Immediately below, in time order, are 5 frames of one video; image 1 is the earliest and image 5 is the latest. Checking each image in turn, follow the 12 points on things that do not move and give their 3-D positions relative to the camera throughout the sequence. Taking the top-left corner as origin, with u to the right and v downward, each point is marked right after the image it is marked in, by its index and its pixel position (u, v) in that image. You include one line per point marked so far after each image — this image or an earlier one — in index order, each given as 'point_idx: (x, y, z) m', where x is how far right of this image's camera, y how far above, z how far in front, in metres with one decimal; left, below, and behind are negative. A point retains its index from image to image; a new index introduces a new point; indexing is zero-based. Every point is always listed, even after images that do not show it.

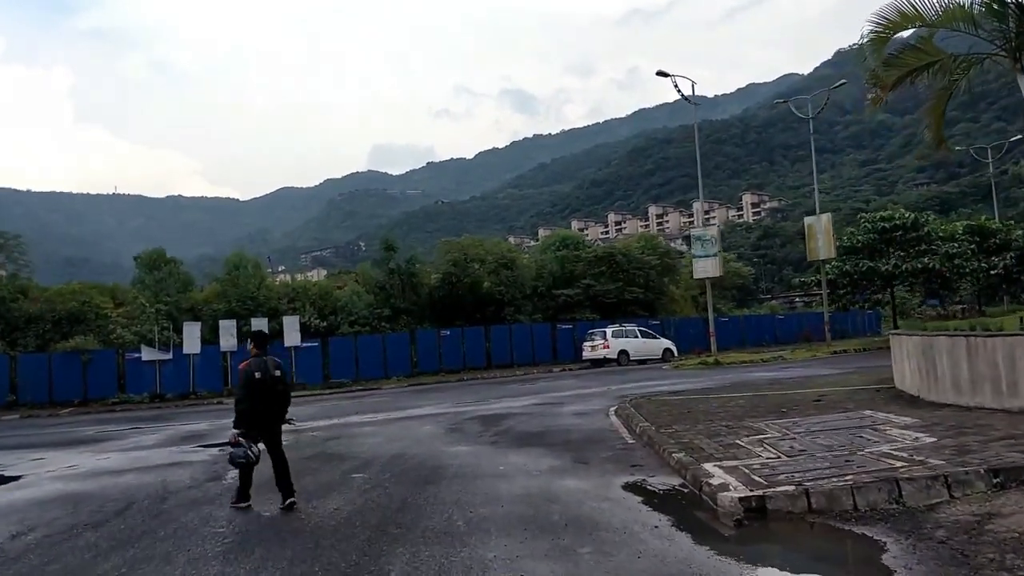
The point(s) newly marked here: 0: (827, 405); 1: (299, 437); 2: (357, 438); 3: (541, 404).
0: (+4.7, -1.7, +12.9) m
1: (-3.8, -2.7, +15.5) m
2: (-2.5, -2.5, +14.5) m
3: (+0.6, -2.5, +18.8) m
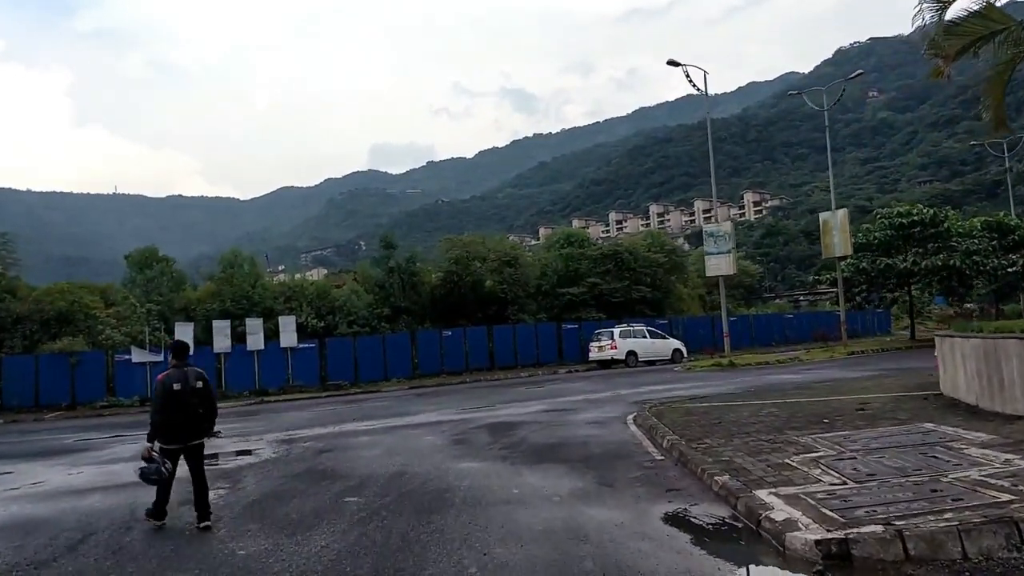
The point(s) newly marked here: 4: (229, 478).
0: (+4.9, -1.7, +11.6) m
1: (-3.6, -2.6, +14.2) m
2: (-2.4, -2.5, +13.2) m
3: (+0.8, -2.5, +17.6) m
4: (-3.7, -2.5, +11.1) m
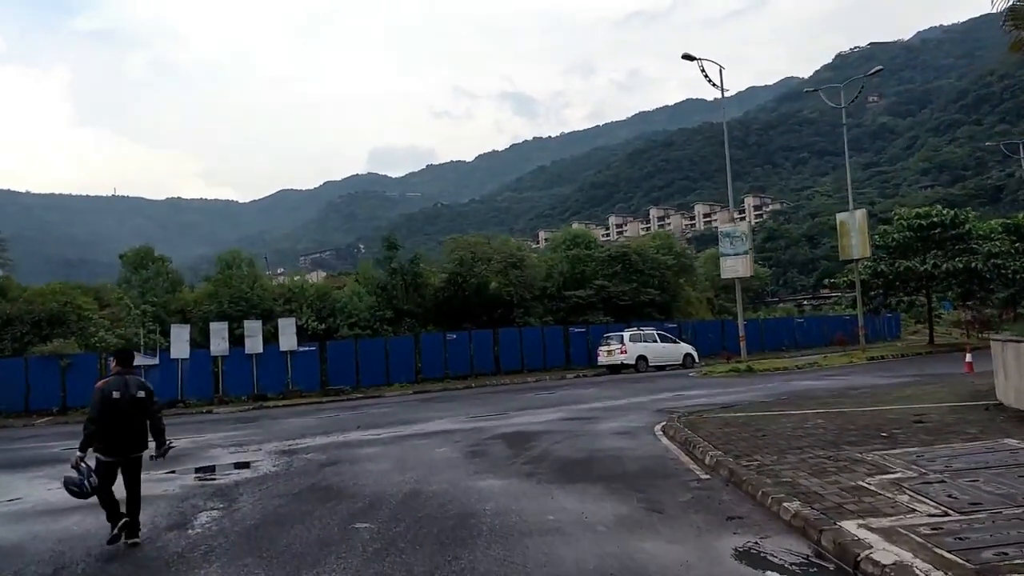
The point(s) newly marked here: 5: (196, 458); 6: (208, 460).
0: (+5.2, -1.7, +10.5) m
1: (-3.3, -2.6, +13.1) m
2: (-2.1, -2.5, +12.1) m
3: (+1.1, -2.5, +16.5) m
4: (-3.4, -2.4, +10.0) m
5: (-5.5, -2.9, +14.9) m
6: (-5.1, -2.9, +14.5) m
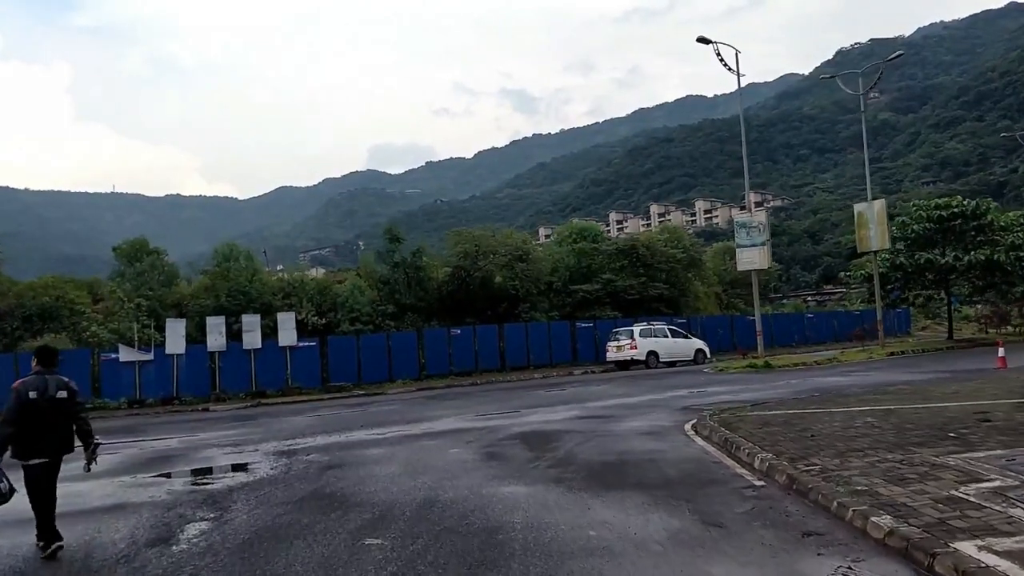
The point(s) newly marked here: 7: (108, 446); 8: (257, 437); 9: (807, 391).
0: (+5.4, -1.5, +9.4) m
1: (-3.1, -2.4, +12.0) m
2: (-1.8, -2.3, +11.0) m
3: (+1.4, -2.3, +15.4) m
4: (-3.1, -2.3, +8.9) m
5: (-5.2, -2.7, +13.8) m
6: (-4.8, -2.7, +13.4) m
7: (-7.7, -3.0, +16.5) m
8: (-4.8, -2.8, +16.4) m
9: (+6.2, -2.1, +17.7) m
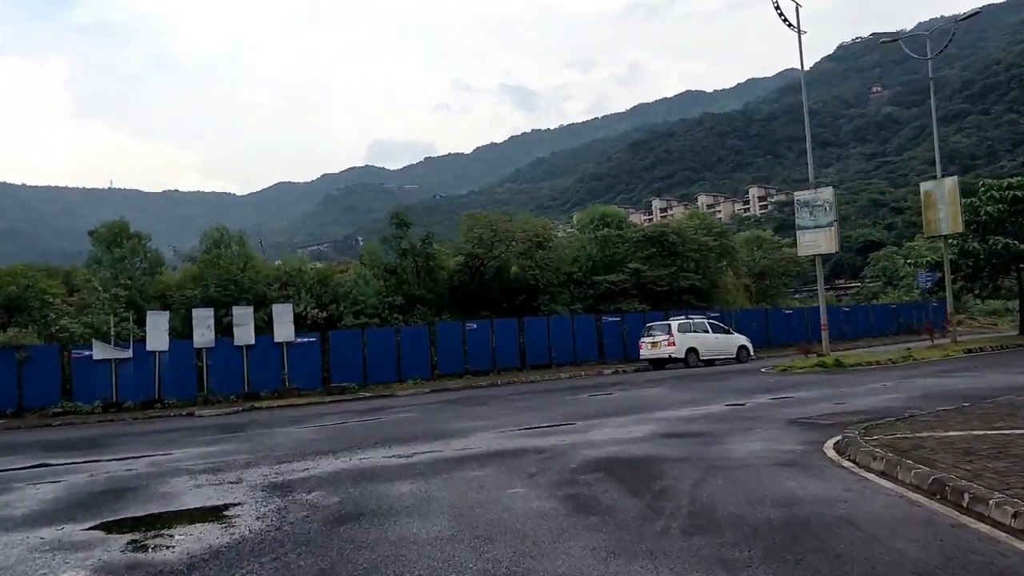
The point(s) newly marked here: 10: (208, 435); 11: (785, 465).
0: (+6.3, -1.3, +5.8) m
1: (-2.2, -2.2, +8.4) m
2: (-1.0, -2.0, +7.4) m
3: (+2.2, -2.0, +11.8) m
4: (-2.2, -2.0, +5.4) m
5: (-4.3, -2.5, +10.2) m
6: (-4.0, -2.4, +9.8) m
7: (-6.9, -2.7, +12.9) m
8: (-4.0, -2.5, +12.8) m
9: (+7.0, -1.8, +14.2) m
10: (-6.0, -2.9, +17.2) m
11: (+2.9, -1.8, +9.1) m
